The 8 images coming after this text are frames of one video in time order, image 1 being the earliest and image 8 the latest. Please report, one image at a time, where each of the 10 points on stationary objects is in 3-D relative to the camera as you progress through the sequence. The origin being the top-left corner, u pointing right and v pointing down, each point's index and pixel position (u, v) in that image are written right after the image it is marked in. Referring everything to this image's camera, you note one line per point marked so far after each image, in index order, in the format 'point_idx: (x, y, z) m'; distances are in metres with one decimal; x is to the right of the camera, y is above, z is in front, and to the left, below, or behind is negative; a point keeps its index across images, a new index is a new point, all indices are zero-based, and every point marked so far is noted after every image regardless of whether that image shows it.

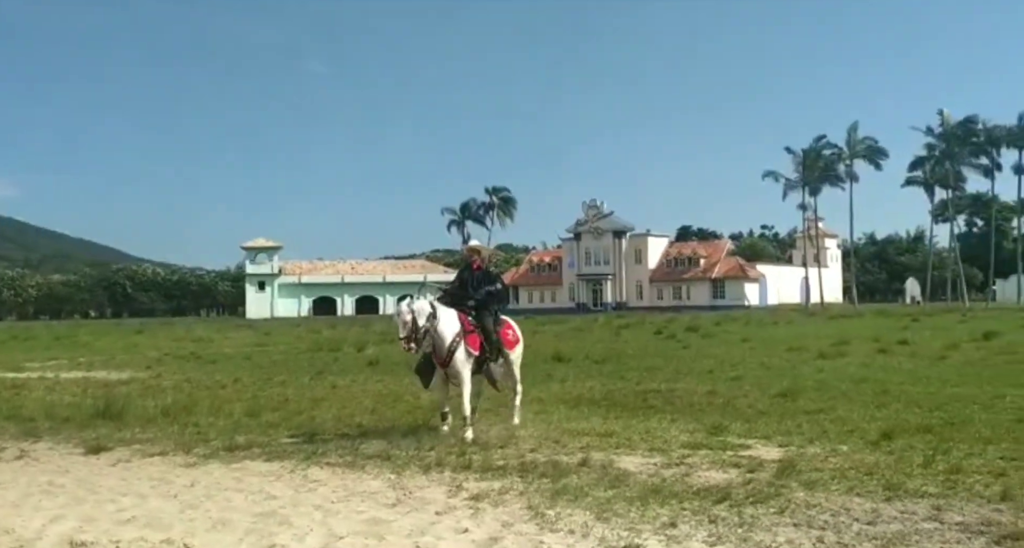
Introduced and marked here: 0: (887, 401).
0: (+6.0, -2.0, +15.6) m
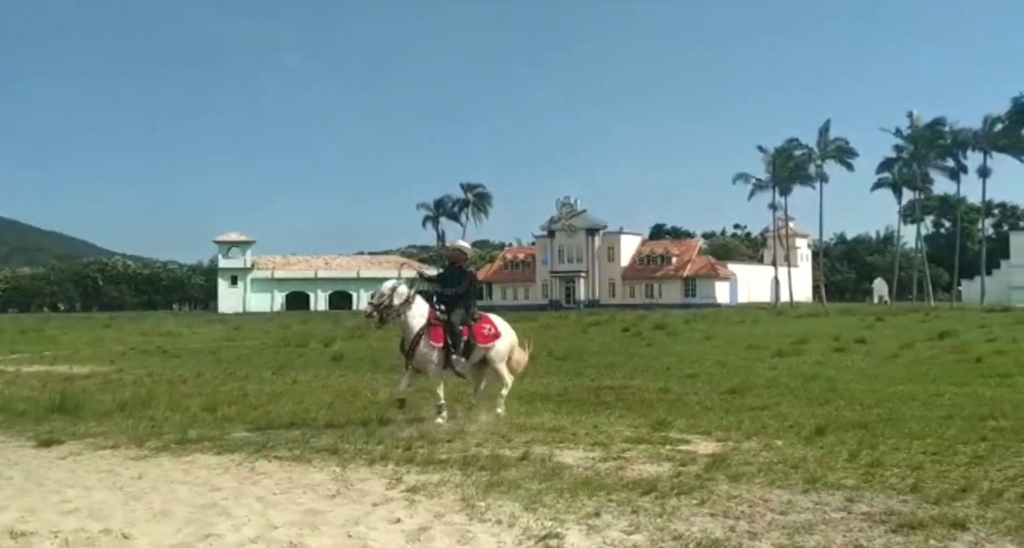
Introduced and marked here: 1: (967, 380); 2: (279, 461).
0: (+5.2, -2.1, +16.0) m
1: (+8.6, -2.0, +18.5) m
2: (-2.8, -2.2, +11.7) m
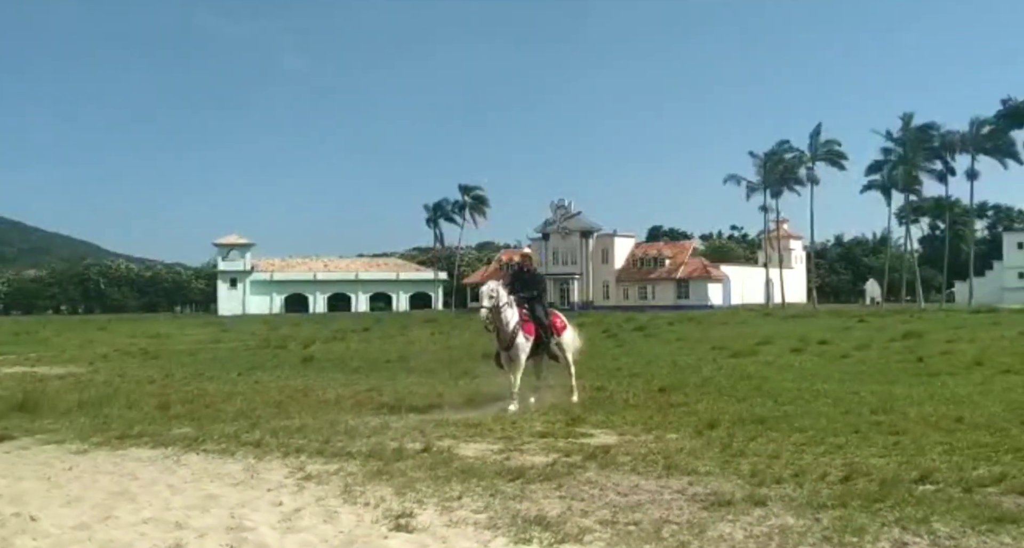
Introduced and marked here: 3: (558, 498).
0: (+4.1, -2.1, +16.8) m
1: (+7.5, -2.1, +19.2) m
2: (-3.9, -2.3, +12.4) m
3: (+0.4, -1.9, +8.3) m
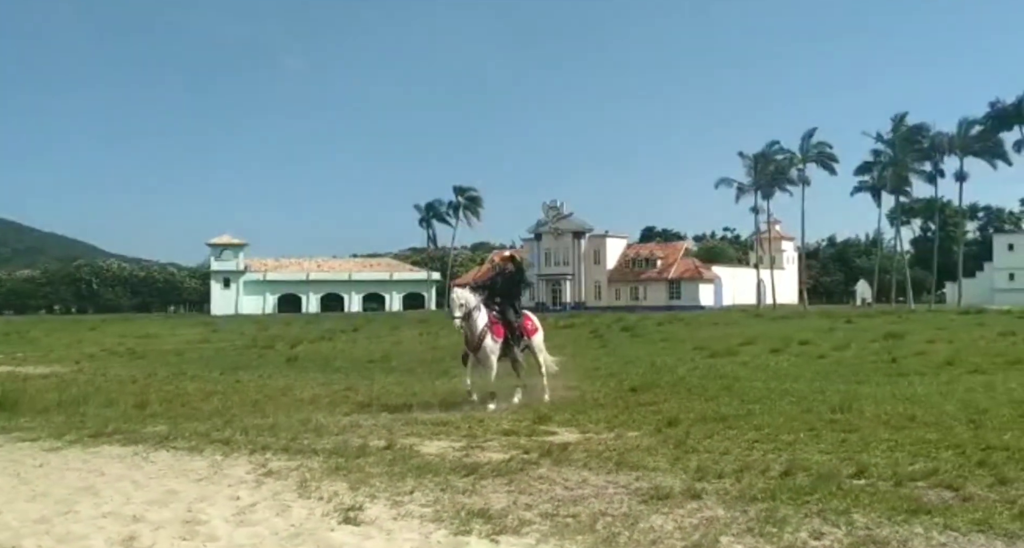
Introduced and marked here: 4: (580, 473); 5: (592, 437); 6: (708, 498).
0: (+3.6, -2.1, +17.0) m
1: (+7.0, -2.1, +19.5) m
2: (-4.4, -2.3, +12.7) m
3: (-0.1, -1.9, +8.5) m
4: (+0.7, -1.9, +9.5) m
5: (+1.0, -2.0, +12.3) m
6: (+1.5, -1.7, +7.6) m
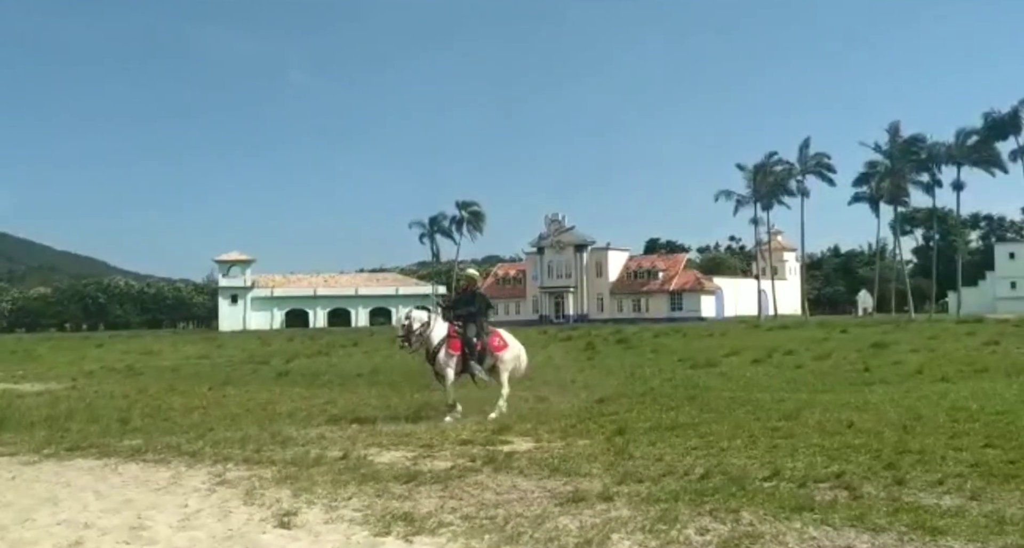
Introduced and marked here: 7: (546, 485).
0: (+3.0, -2.4, +17.5) m
1: (+6.4, -2.3, +20.0) m
2: (-5.0, -2.5, +13.2) m
3: (-0.7, -2.1, +9.0) m
4: (0.0, -2.1, +10.0) m
5: (+0.4, -2.2, +12.8) m
6: (+0.9, -1.9, +8.1) m
7: (+0.3, -2.0, +9.4) m
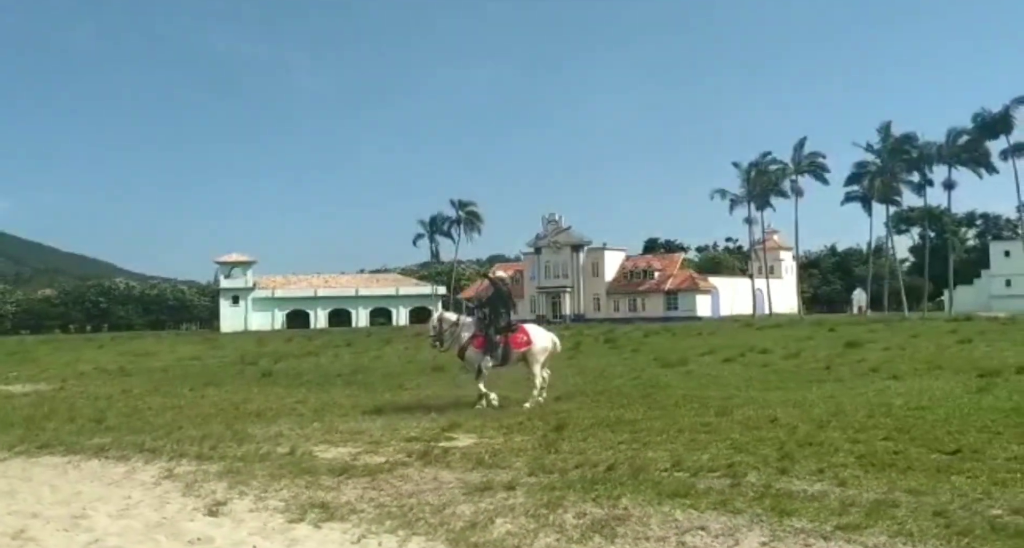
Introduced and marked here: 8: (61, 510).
0: (+2.2, -2.4, +18.1) m
1: (+5.6, -2.4, +20.6) m
2: (-5.8, -2.6, +13.8) m
3: (-1.5, -2.1, +9.6) m
4: (-0.8, -2.1, +10.6) m
5: (-0.4, -2.3, +13.4) m
6: (+0.1, -1.9, +8.8) m
7: (-0.5, -2.1, +10.0) m
8: (-4.5, -2.4, +9.8) m
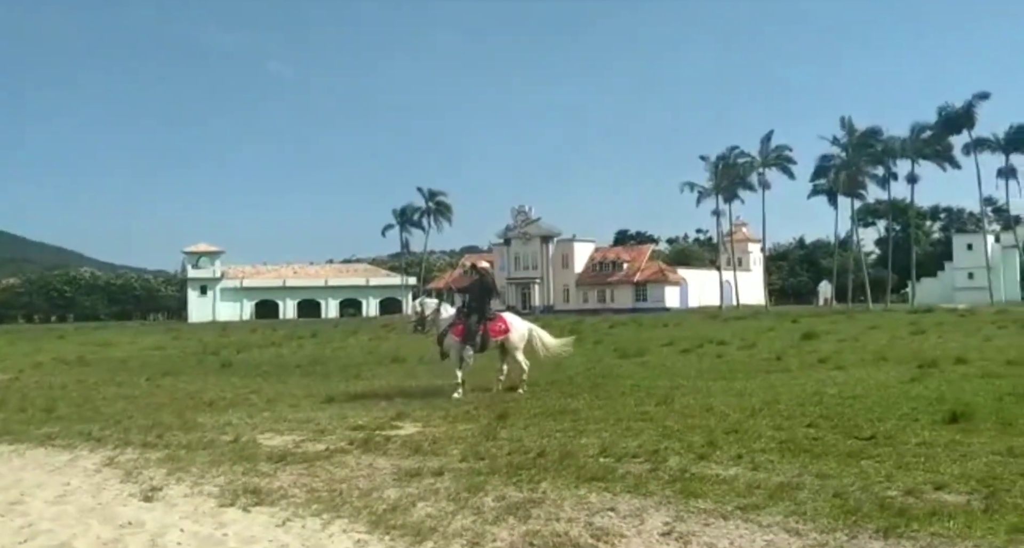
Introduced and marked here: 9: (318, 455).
0: (+1.3, -2.2, +18.5) m
1: (+4.6, -2.2, +21.0) m
2: (-6.6, -2.5, +13.9) m
3: (-2.2, -2.0, +9.9) m
4: (-1.5, -2.0, +10.9) m
5: (-1.2, -2.2, +13.7) m
6: (-0.6, -1.8, +9.0) m
7: (-1.2, -2.0, +10.3) m
8: (-5.2, -2.2, +9.9) m
9: (-2.2, -2.1, +11.2) m
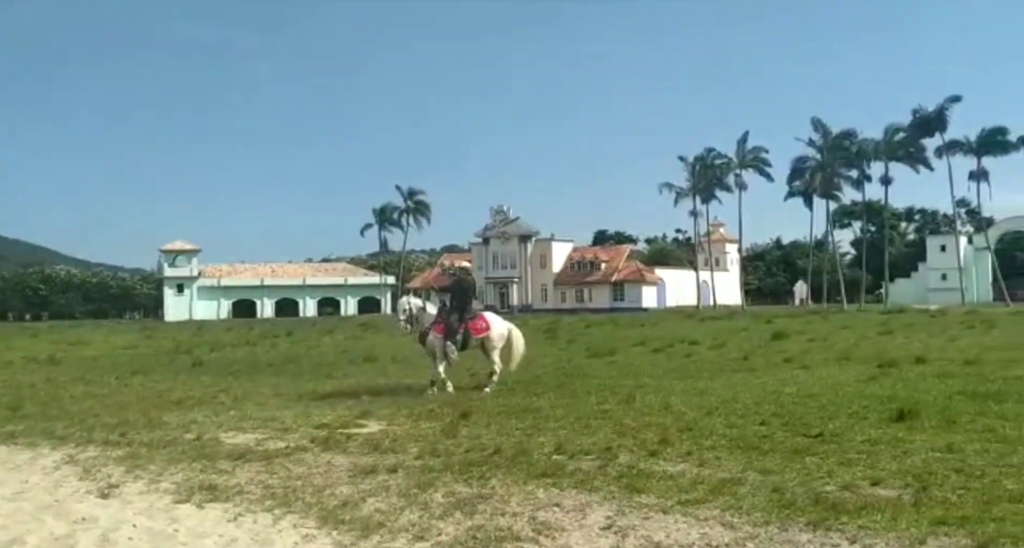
0: (+0.7, -2.2, +18.6) m
1: (+3.9, -2.2, +21.3) m
2: (-7.1, -2.4, +13.9) m
3: (-2.6, -2.0, +10.0) m
4: (-2.0, -2.0, +11.0) m
5: (-1.7, -2.2, +13.8) m
6: (-1.0, -1.8, +9.2) m
7: (-1.6, -2.0, +10.4) m
8: (-5.6, -2.2, +9.9) m
9: (-2.7, -2.1, +11.3) m
